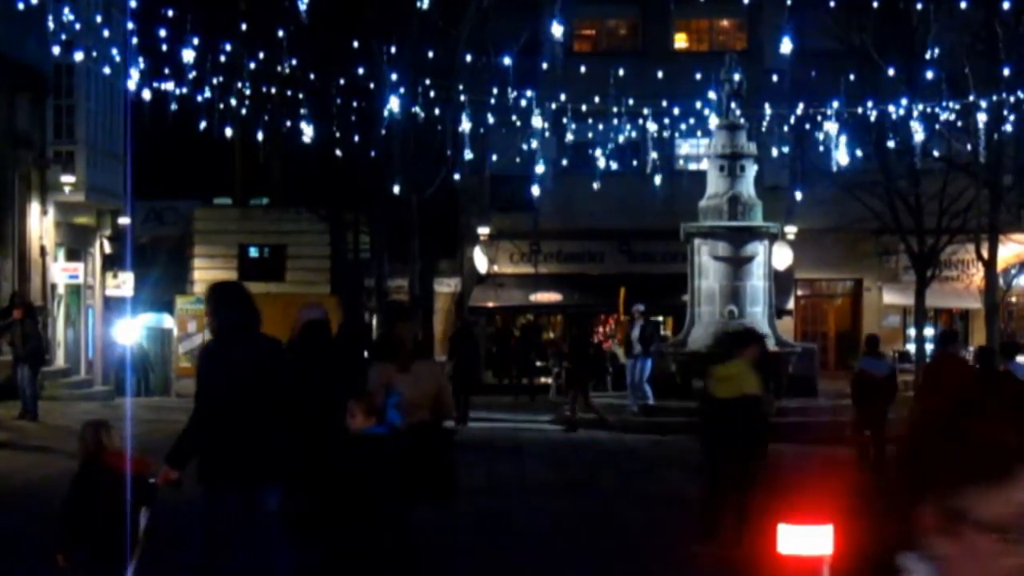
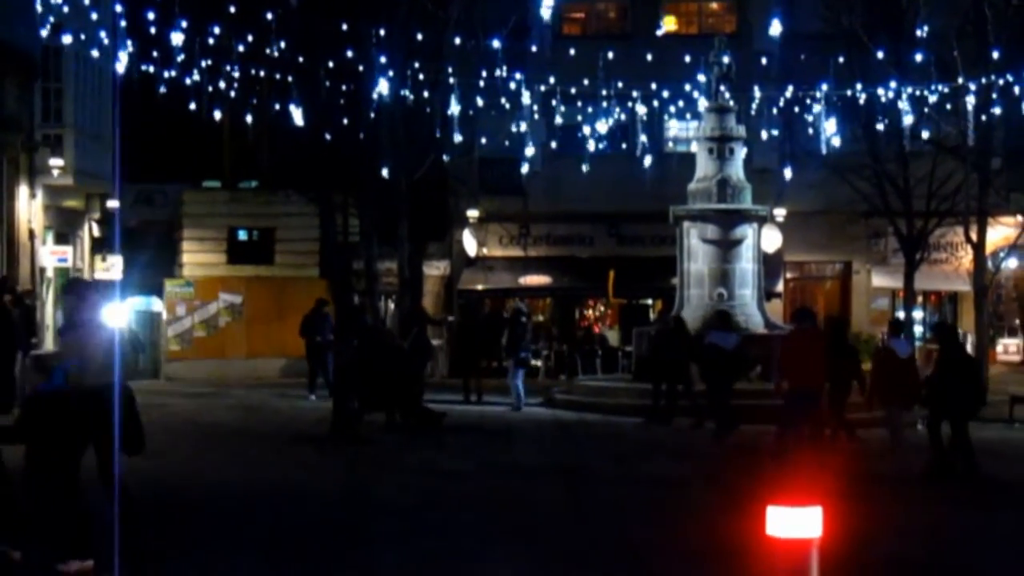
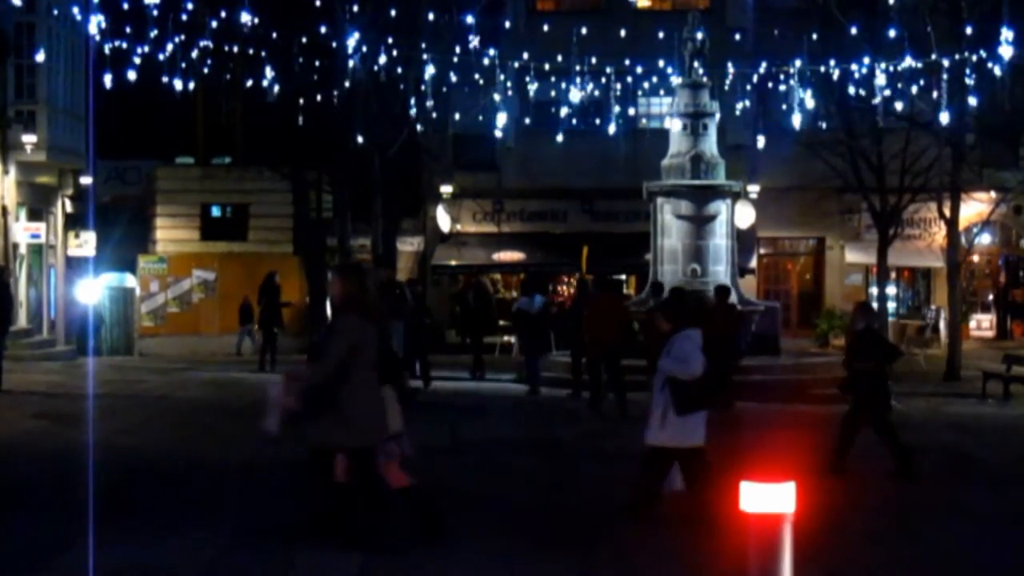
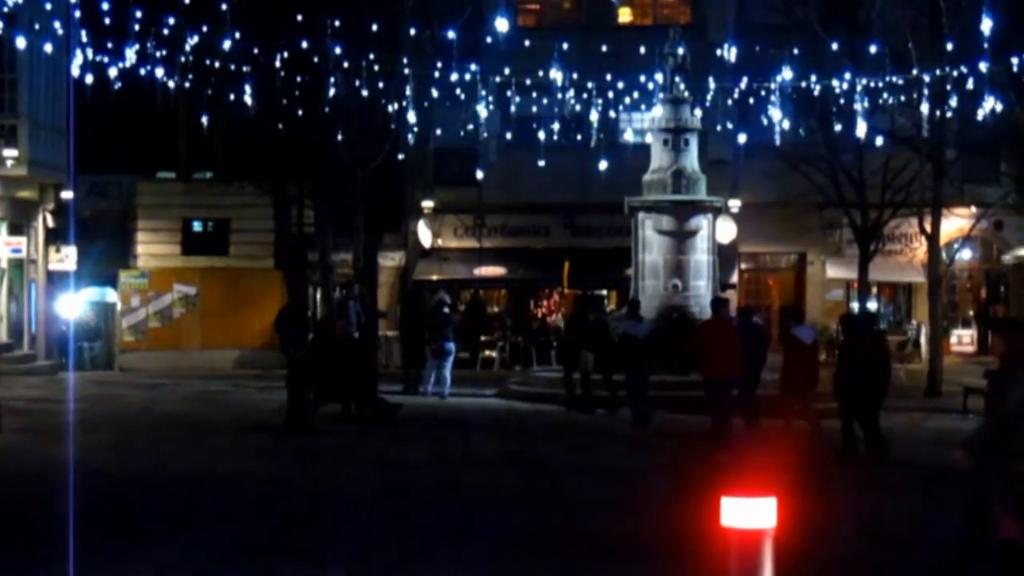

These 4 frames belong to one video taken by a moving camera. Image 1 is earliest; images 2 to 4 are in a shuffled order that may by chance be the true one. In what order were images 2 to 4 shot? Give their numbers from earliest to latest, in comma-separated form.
2, 4, 3
